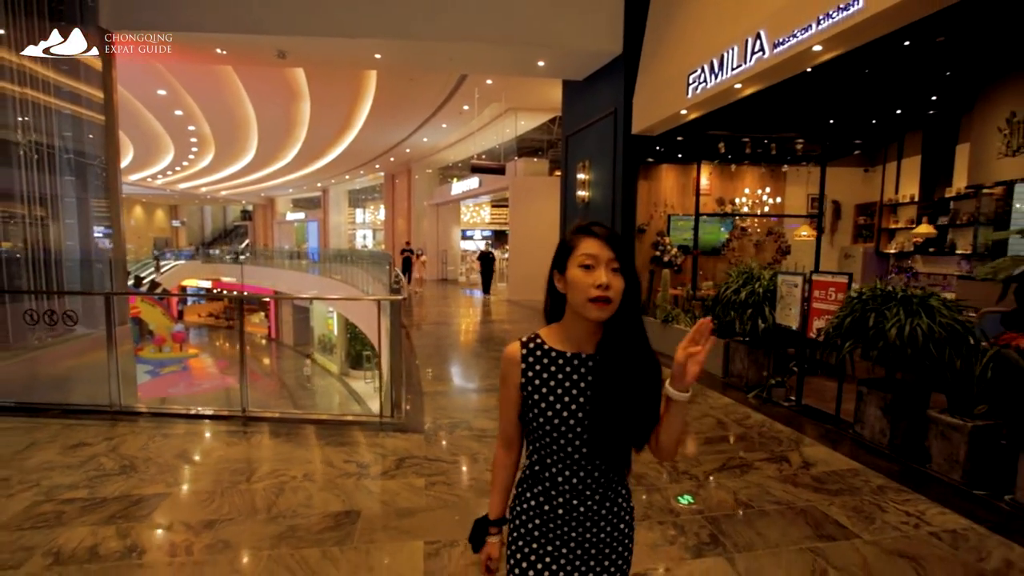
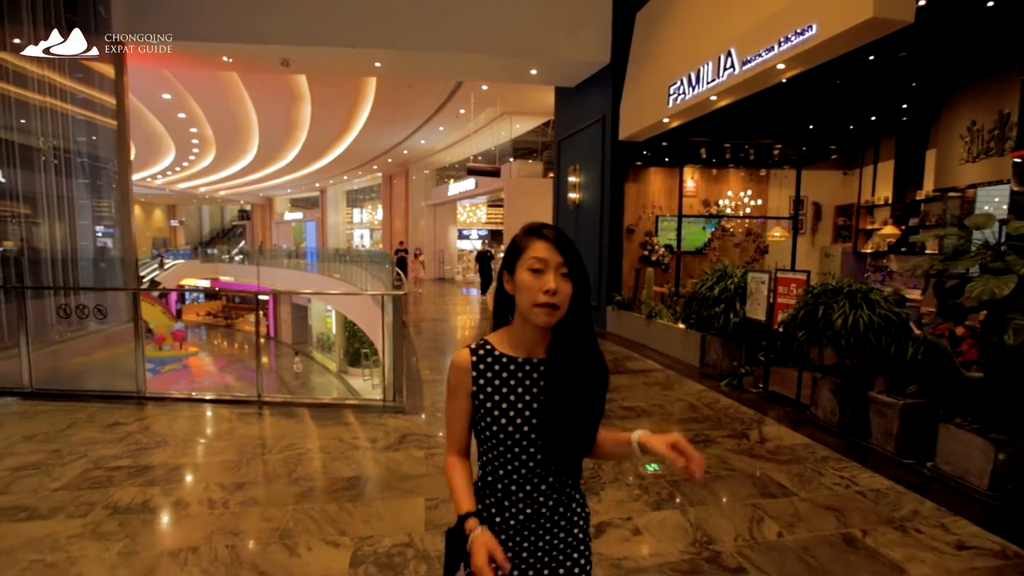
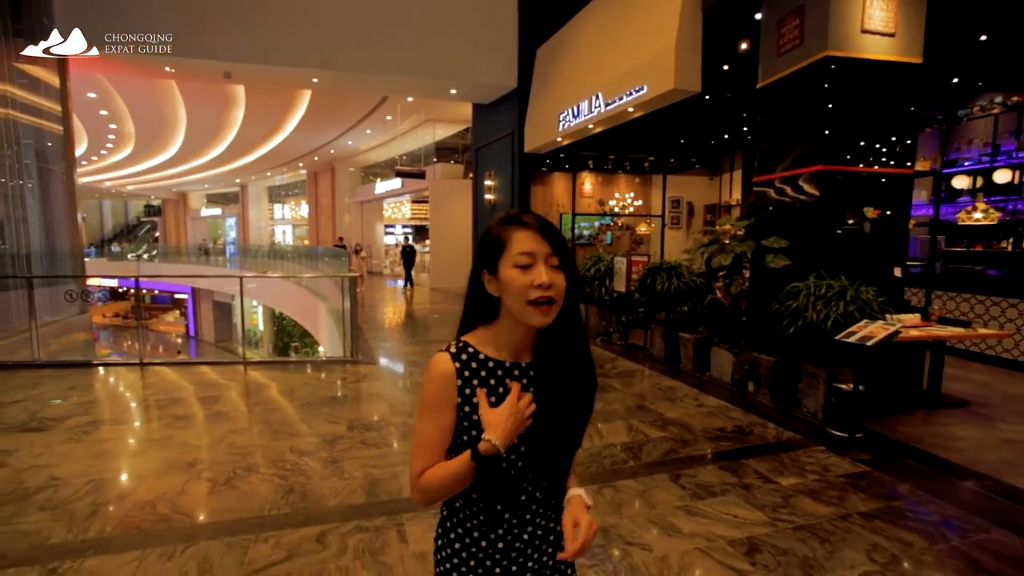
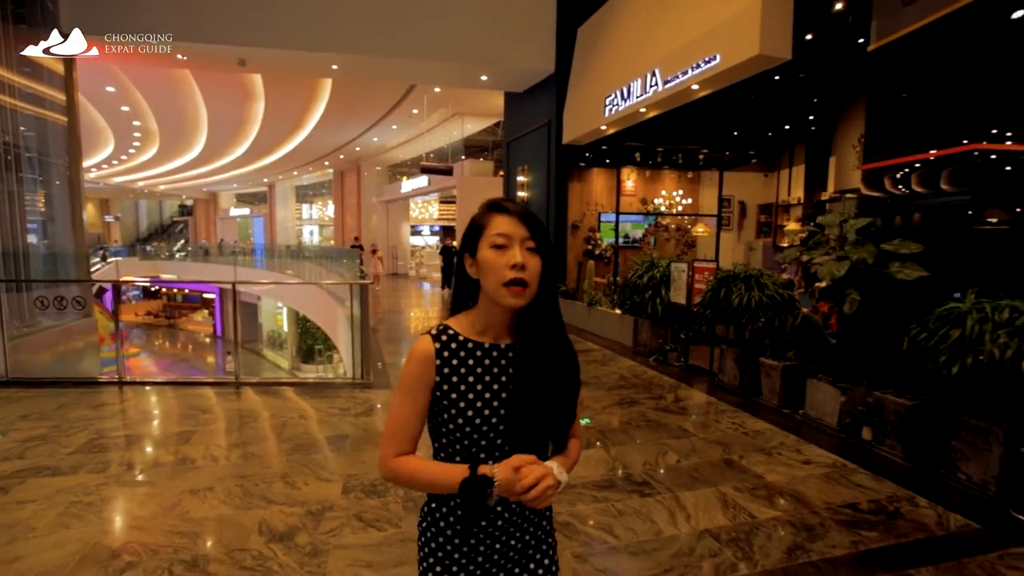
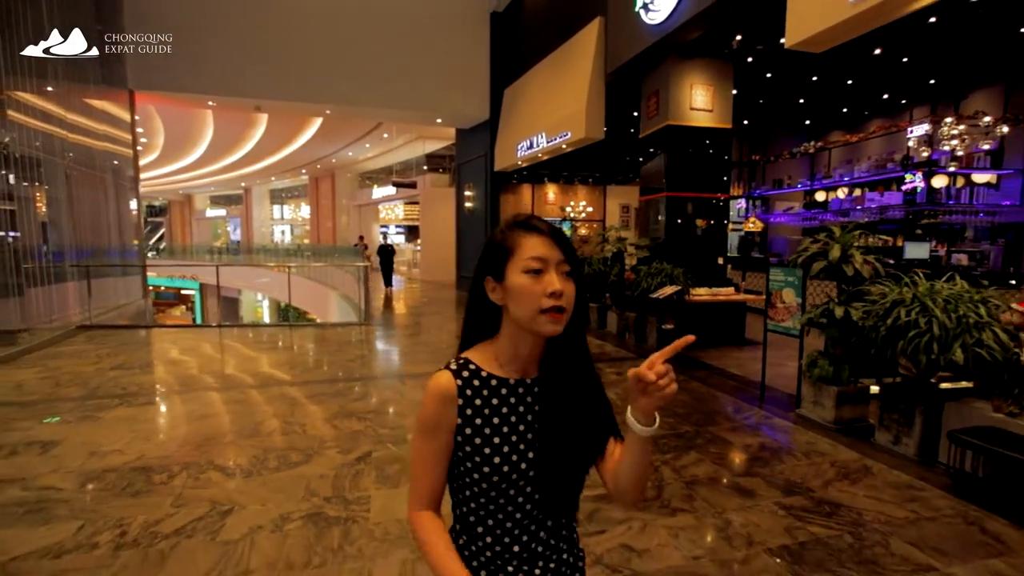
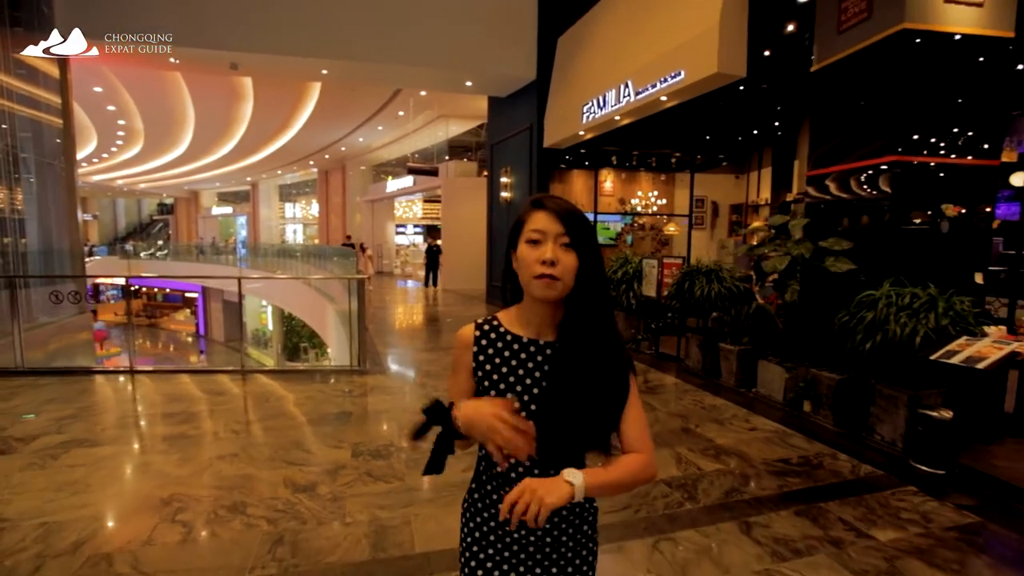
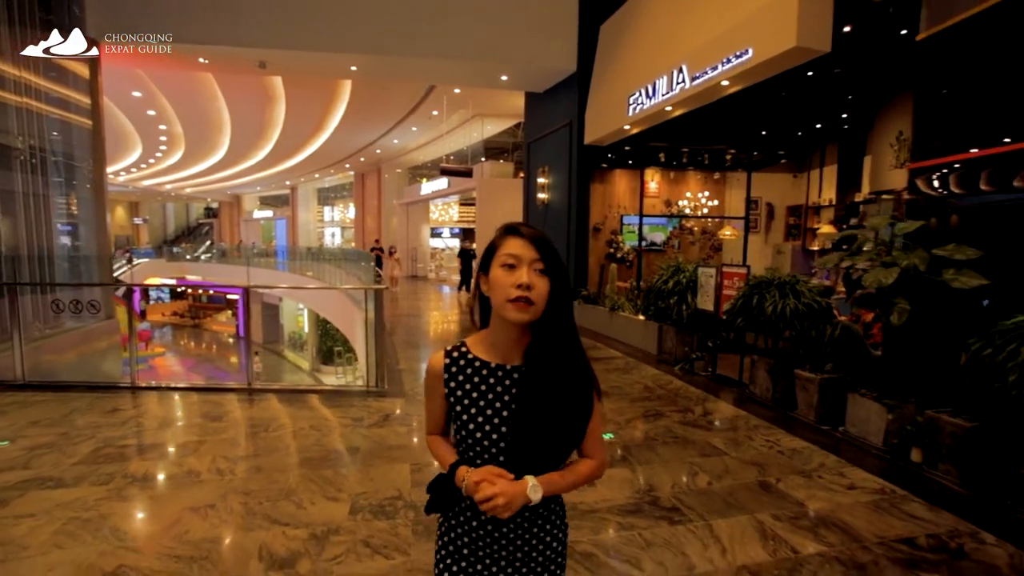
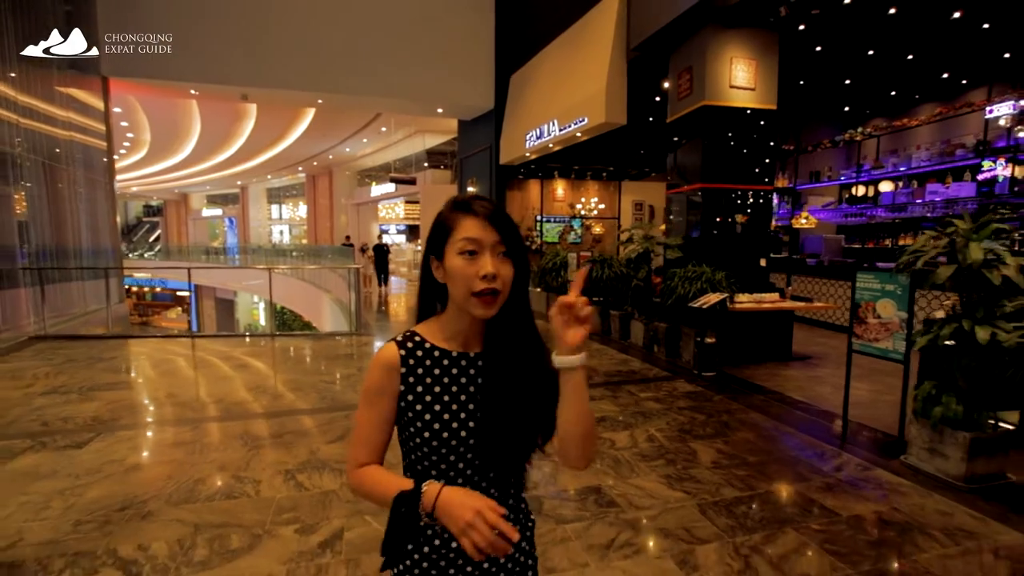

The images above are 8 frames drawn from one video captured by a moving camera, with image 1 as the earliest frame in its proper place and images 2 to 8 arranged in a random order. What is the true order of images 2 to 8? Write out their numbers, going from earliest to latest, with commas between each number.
2, 7, 4, 6, 3, 8, 5
